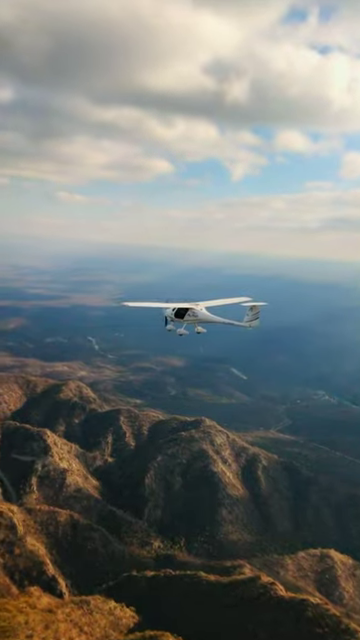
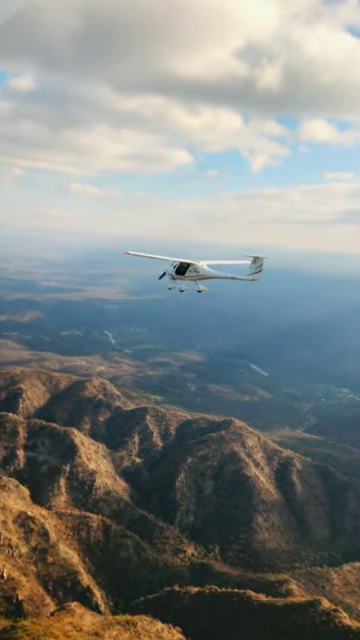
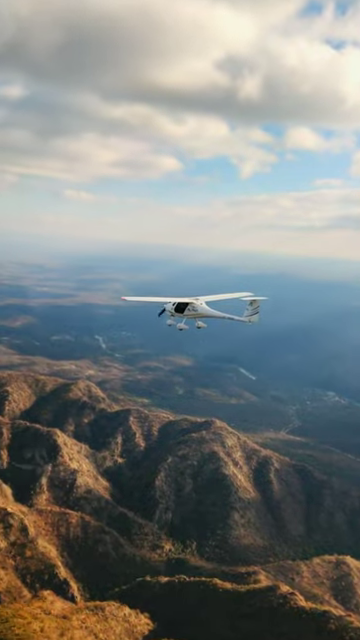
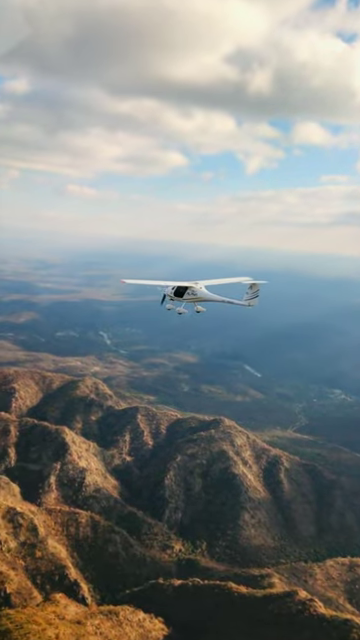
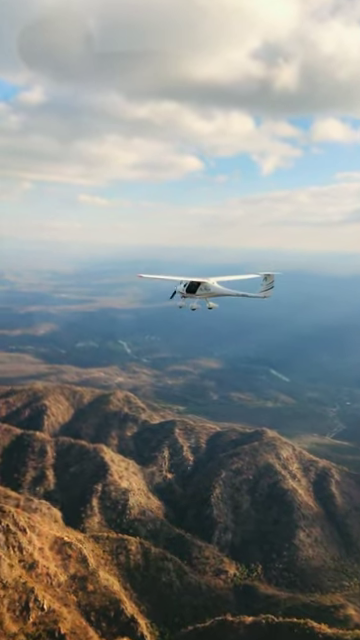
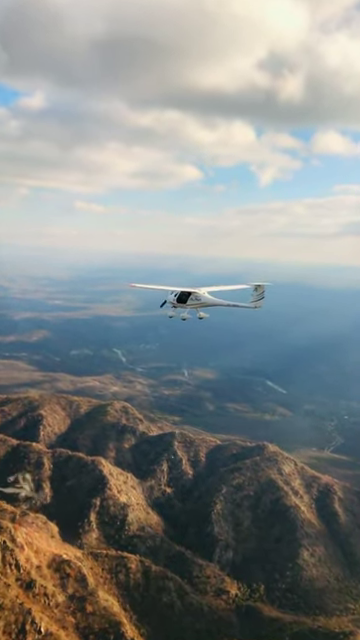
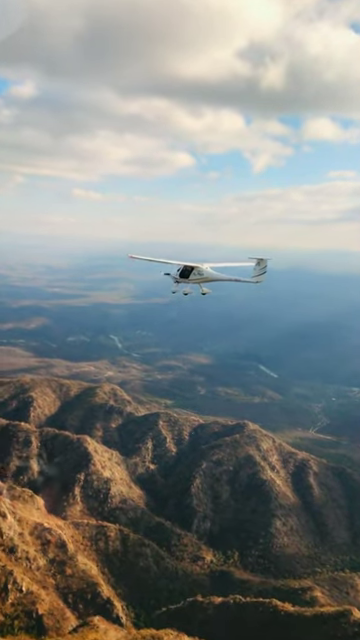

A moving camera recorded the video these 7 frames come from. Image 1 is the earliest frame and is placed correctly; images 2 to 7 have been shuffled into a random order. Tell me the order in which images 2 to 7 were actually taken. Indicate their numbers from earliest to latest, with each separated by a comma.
3, 4, 2, 7, 5, 6
